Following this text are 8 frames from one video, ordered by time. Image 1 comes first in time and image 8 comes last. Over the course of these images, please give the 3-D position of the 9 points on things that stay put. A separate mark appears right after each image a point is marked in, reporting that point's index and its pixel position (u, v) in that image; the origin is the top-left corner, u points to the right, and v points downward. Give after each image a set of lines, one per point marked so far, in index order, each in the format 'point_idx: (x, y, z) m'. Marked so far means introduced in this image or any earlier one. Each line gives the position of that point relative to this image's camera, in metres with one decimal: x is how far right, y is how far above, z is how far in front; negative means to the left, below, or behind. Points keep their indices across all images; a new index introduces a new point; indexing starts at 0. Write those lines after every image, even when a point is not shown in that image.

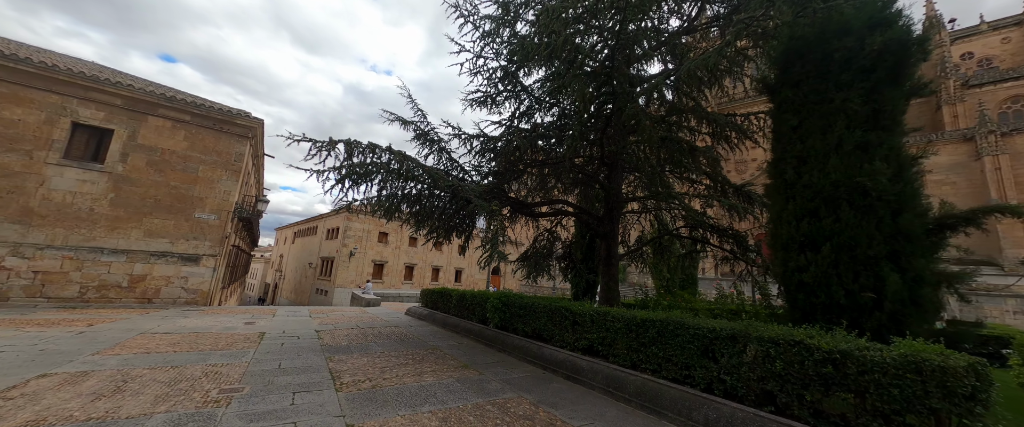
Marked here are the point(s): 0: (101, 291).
0: (-11.6, -2.2, +8.9) m
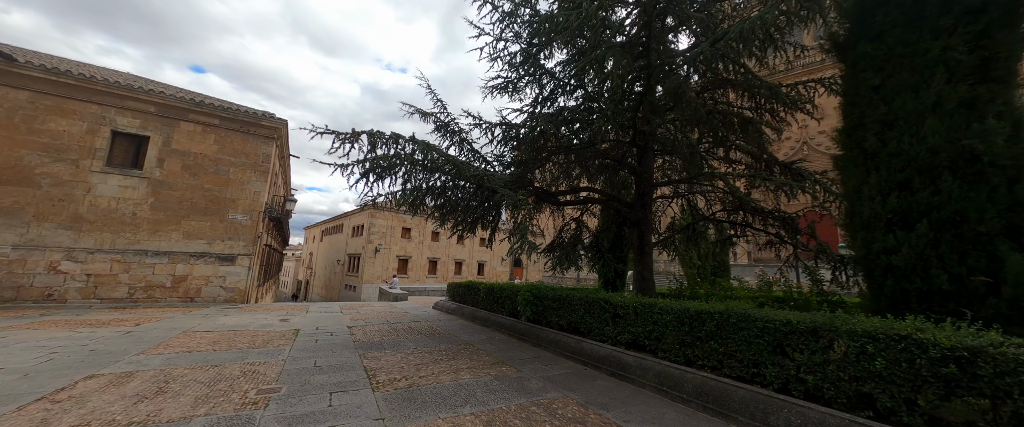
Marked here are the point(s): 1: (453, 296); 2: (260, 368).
0: (-10.8, -2.3, +9.4) m
1: (-1.9, -2.6, +10.0) m
2: (-3.1, -1.9, +3.9) m
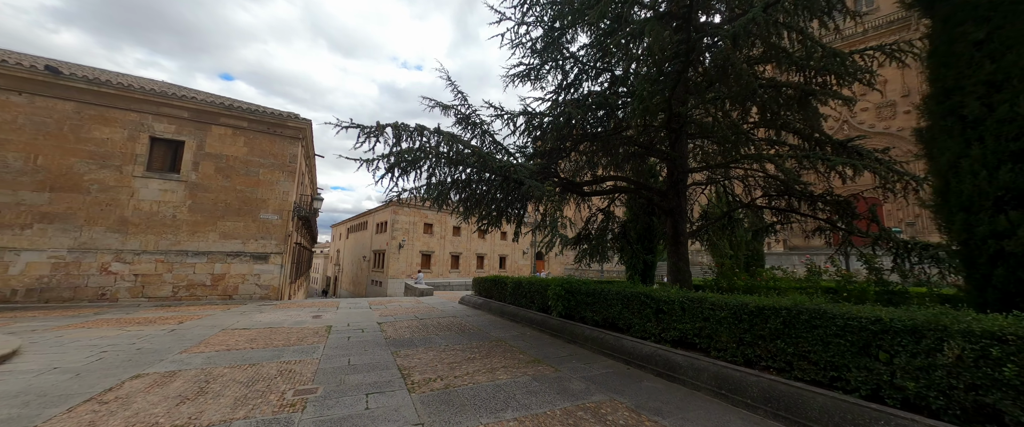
0: (-10.0, -2.4, +9.8) m
1: (-1.0, -2.4, +9.9) m
2: (-2.6, -1.9, +3.8) m
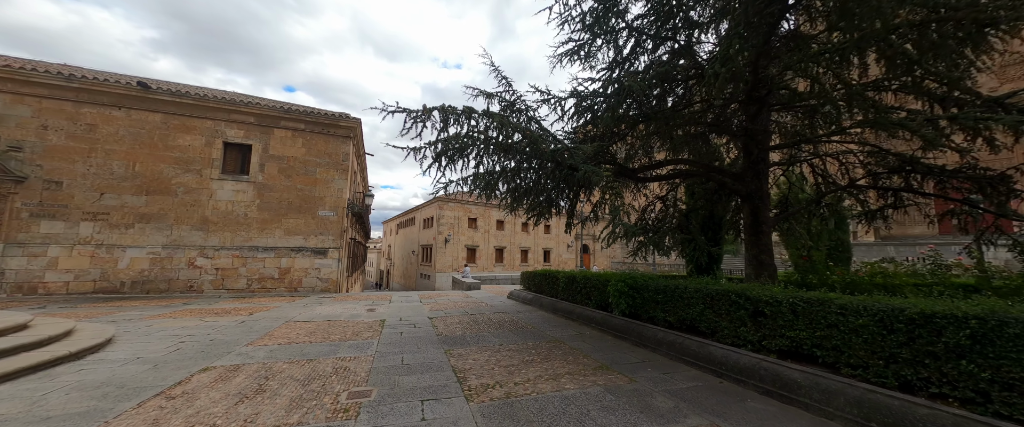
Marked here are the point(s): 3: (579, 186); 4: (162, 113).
0: (-8.4, -2.3, +10.6) m
1: (+0.5, -2.2, +9.5) m
2: (-1.9, -1.8, +3.7) m
3: (+1.4, +0.6, +6.6) m
4: (-11.1, +3.2, +10.0) m
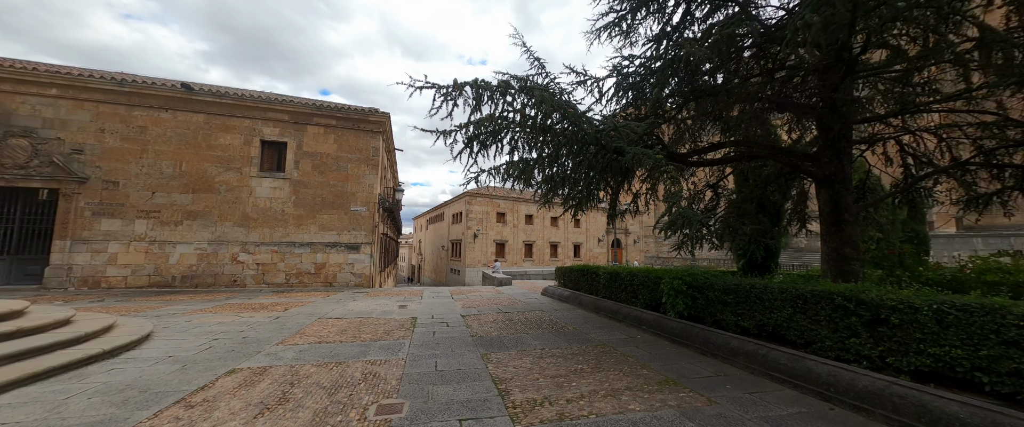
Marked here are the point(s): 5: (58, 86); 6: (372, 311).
0: (-7.3, -2.2, +10.8) m
1: (+1.5, -1.9, +9.0) m
2: (-1.4, -1.7, +3.4) m
3: (+2.1, +0.8, +6.0) m
4: (-10.1, +3.3, +10.4) m
5: (-13.2, +3.7, +9.1) m
6: (-3.0, -2.1, +6.7) m
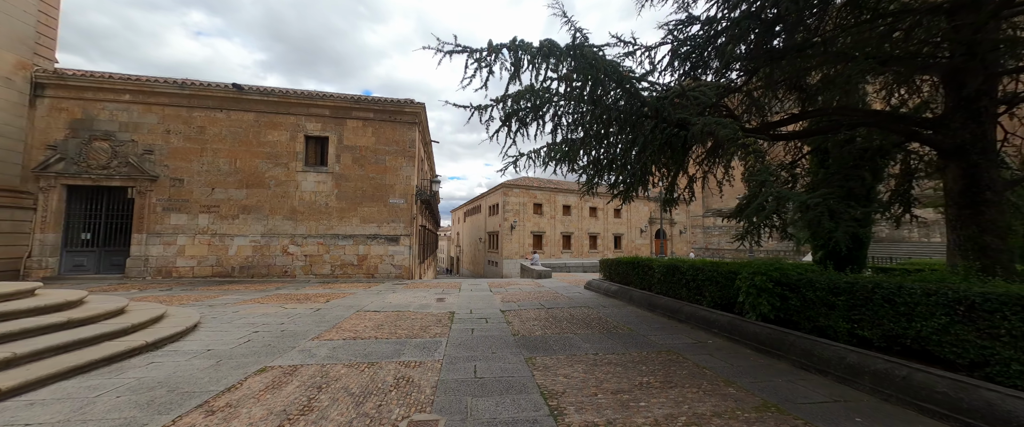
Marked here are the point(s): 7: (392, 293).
0: (-5.9, -1.9, +11.0) m
1: (+2.6, -1.6, +8.3) m
2: (-0.9, -1.5, +3.0) m
3: (+2.8, +1.0, +5.1) m
4: (-8.9, +3.5, +10.8) m
5: (-12.1, +3.9, +10.0) m
6: (-2.1, -1.9, +6.5) m
7: (-3.0, -2.0, +7.7) m
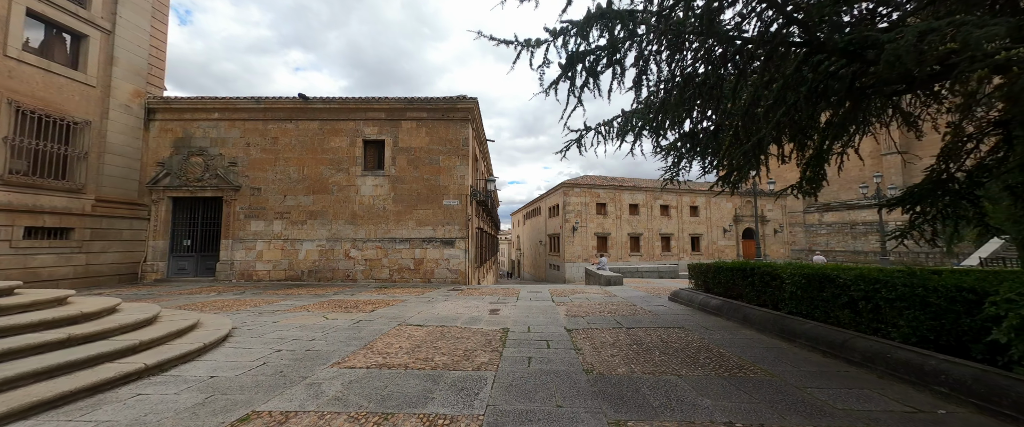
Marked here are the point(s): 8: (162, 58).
0: (-3.8, -2.0, +10.8) m
1: (+4.0, -1.5, +6.5) m
2: (-0.4, -1.4, +2.0) m
3: (+3.6, +1.2, +3.4) m
4: (-6.9, +3.3, +11.2) m
5: (-10.2, +3.6, +11.0) m
6: (-0.9, -1.8, +5.6) m
7: (-1.5, -2.0, +7.0) m
8: (-12.3, +5.4, +11.1) m
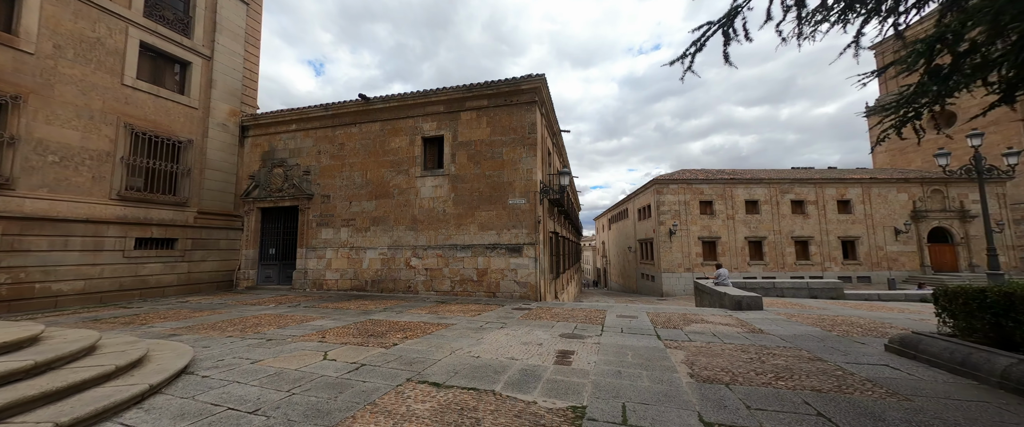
0: (-1.5, -2.1, +9.3) m
1: (+4.9, -1.2, +3.2) m
2: (-0.5, -1.3, 0.0) m
3: (+3.6, +1.5, +0.3) m
4: (-4.5, +3.1, +10.7) m
5: (-7.8, +3.3, +11.3) m
6: (0.0, -1.7, +3.6) m
7: (-0.3, -1.9, +5.1) m
8: (-9.8, +5.1, +12.0) m
